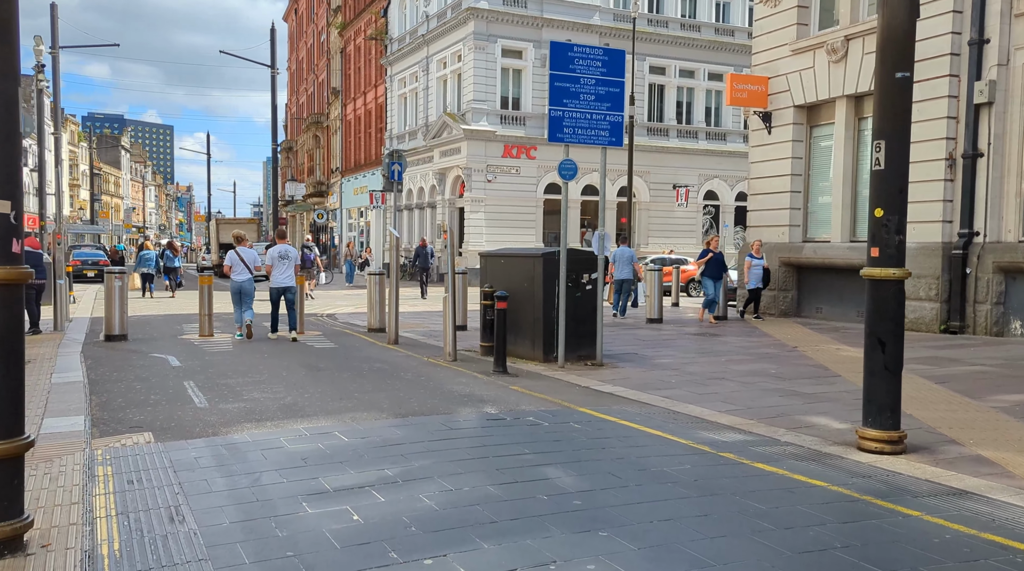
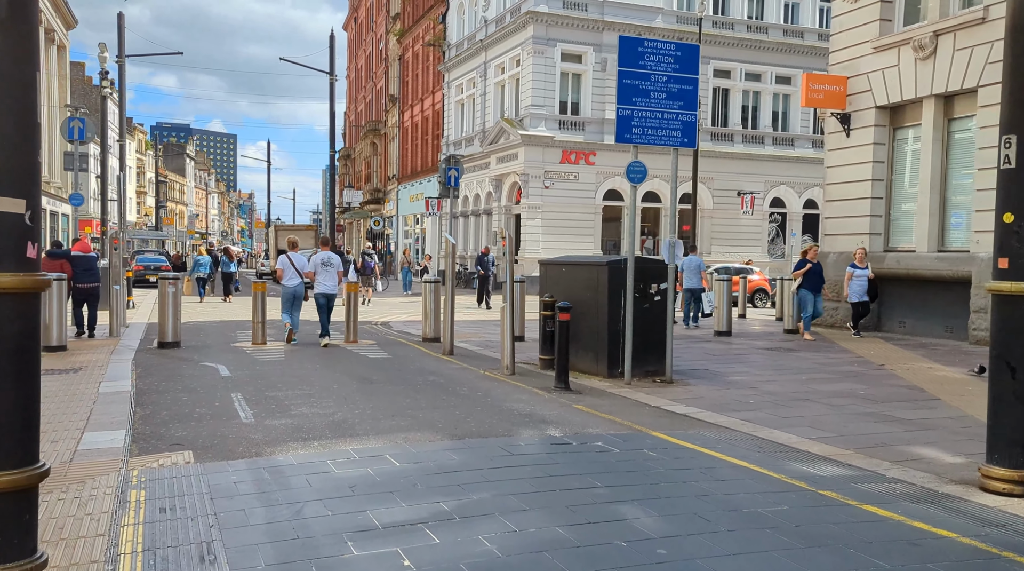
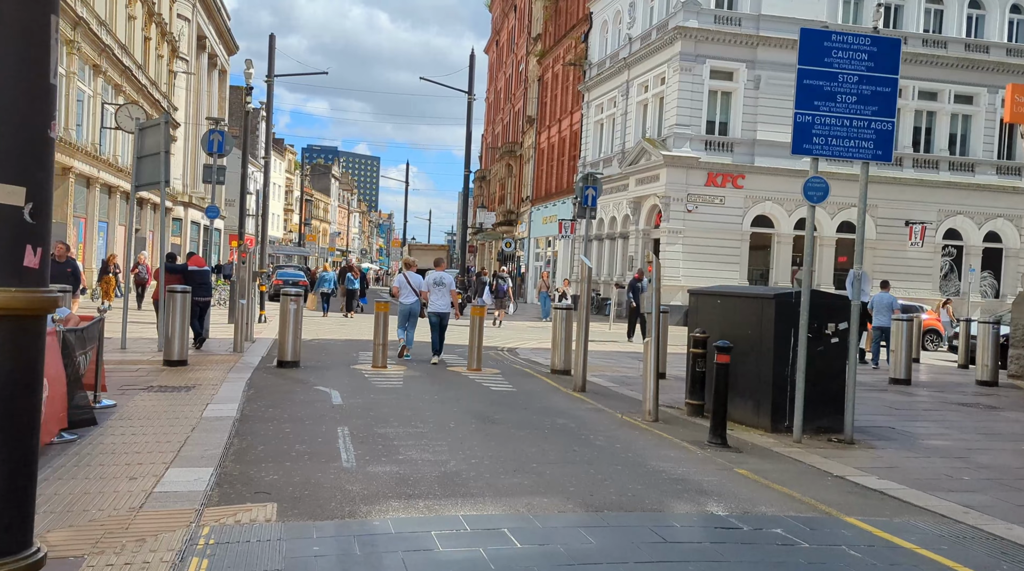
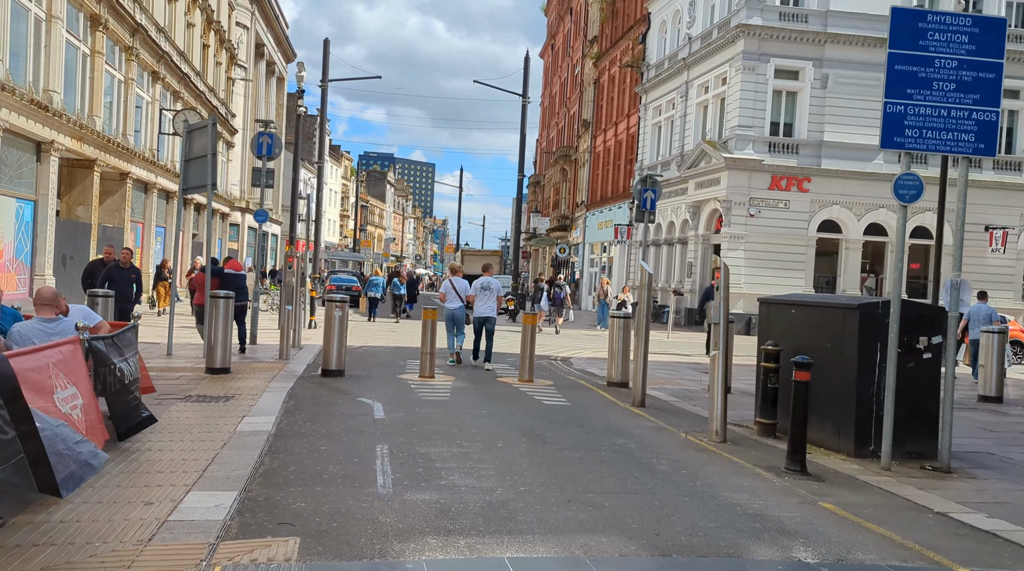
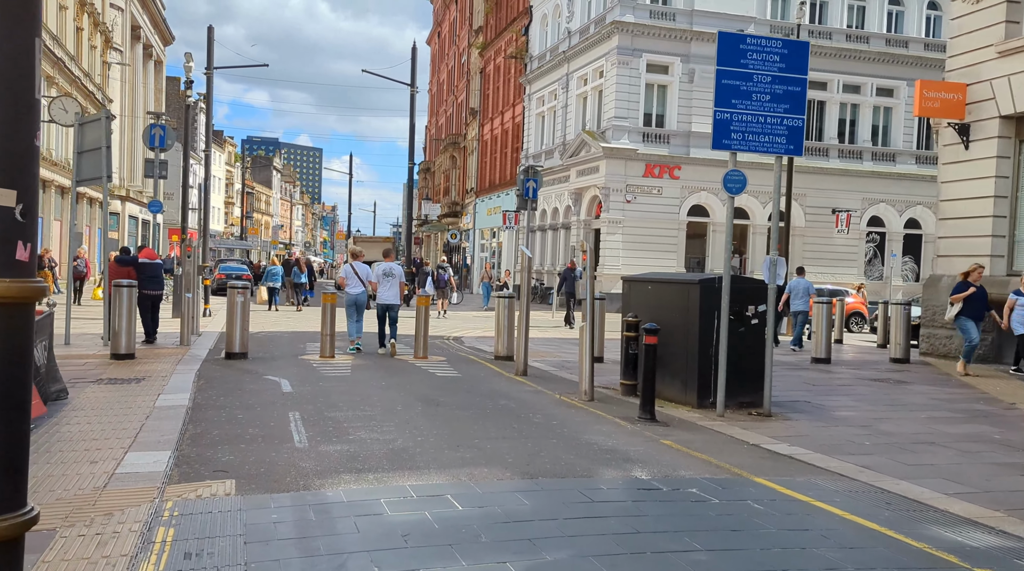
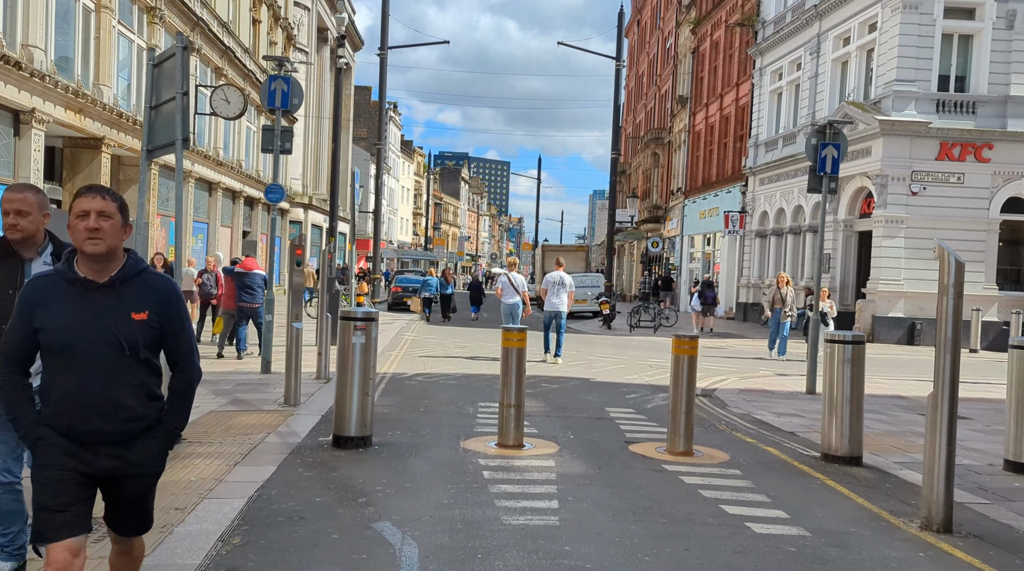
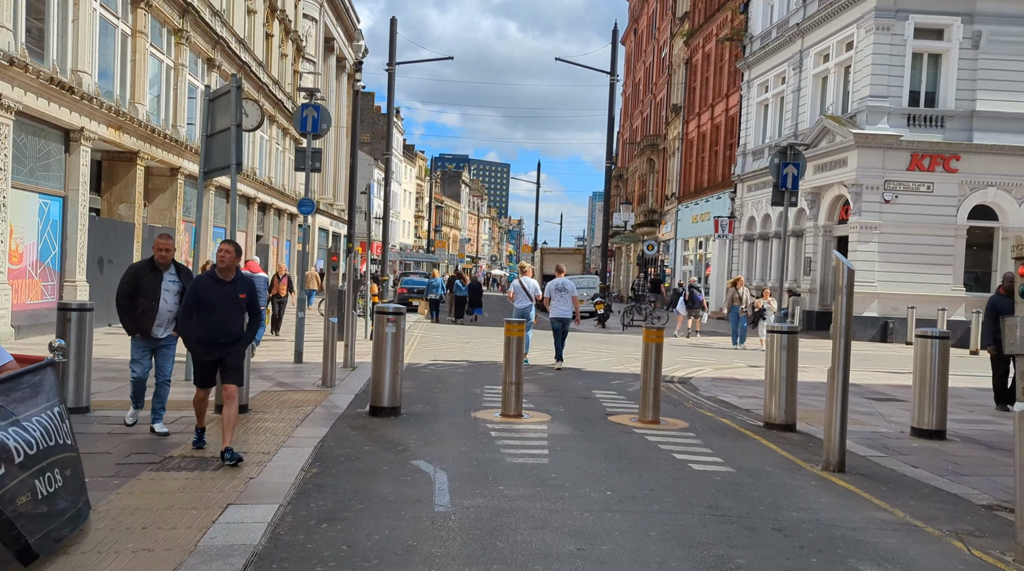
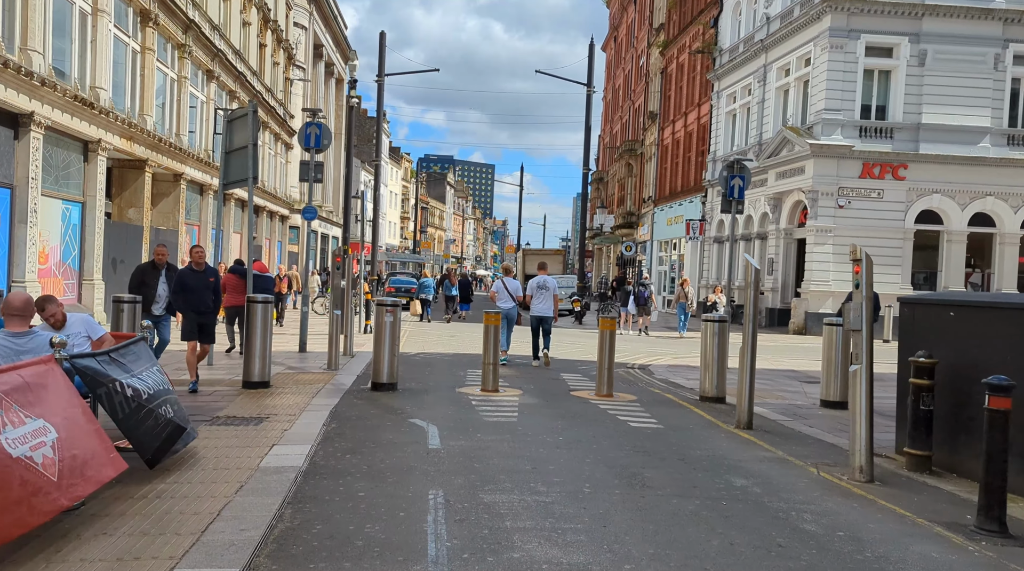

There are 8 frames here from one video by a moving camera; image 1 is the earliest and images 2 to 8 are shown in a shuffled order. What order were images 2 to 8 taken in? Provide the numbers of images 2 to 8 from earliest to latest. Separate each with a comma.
2, 5, 3, 4, 8, 7, 6
